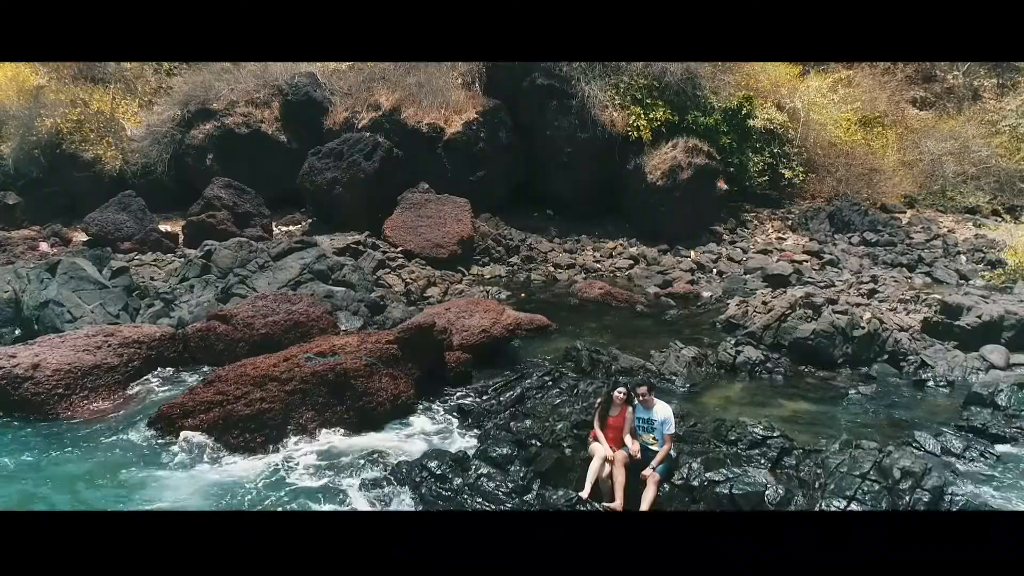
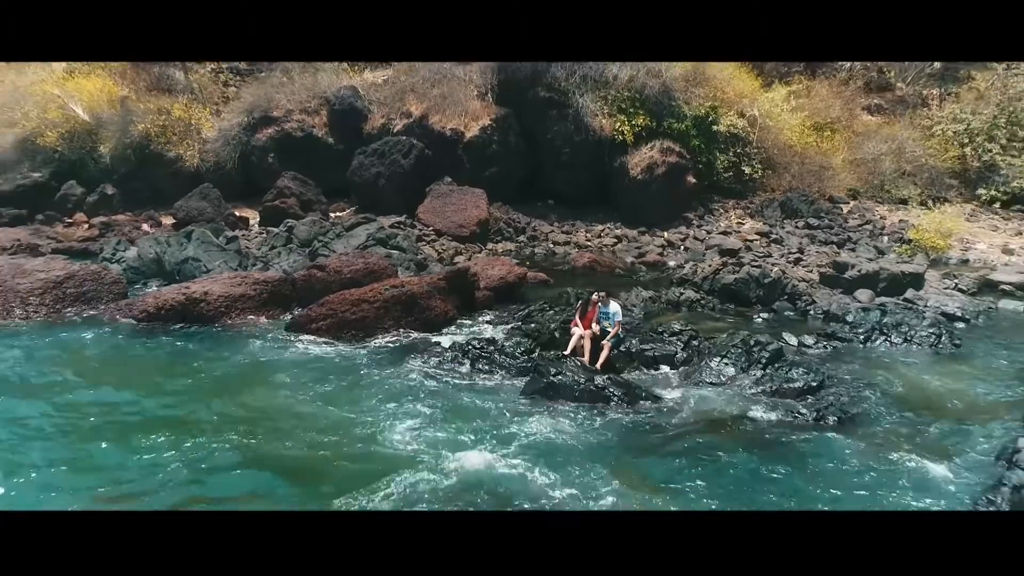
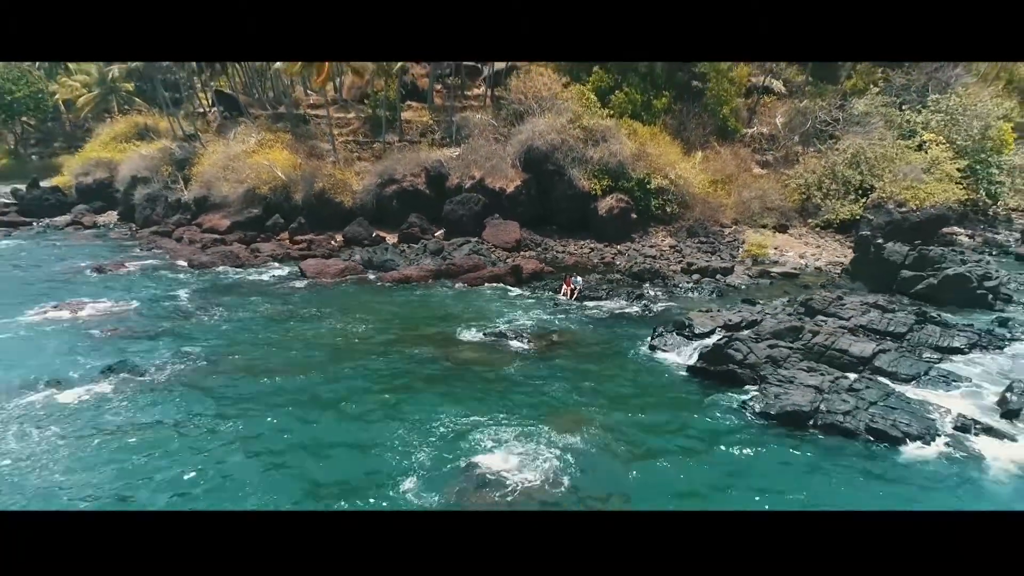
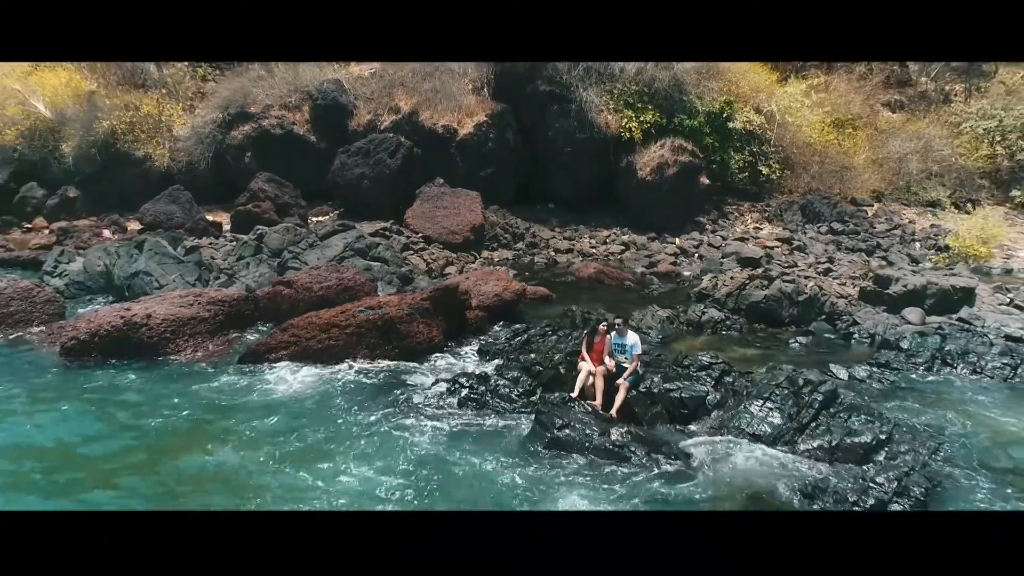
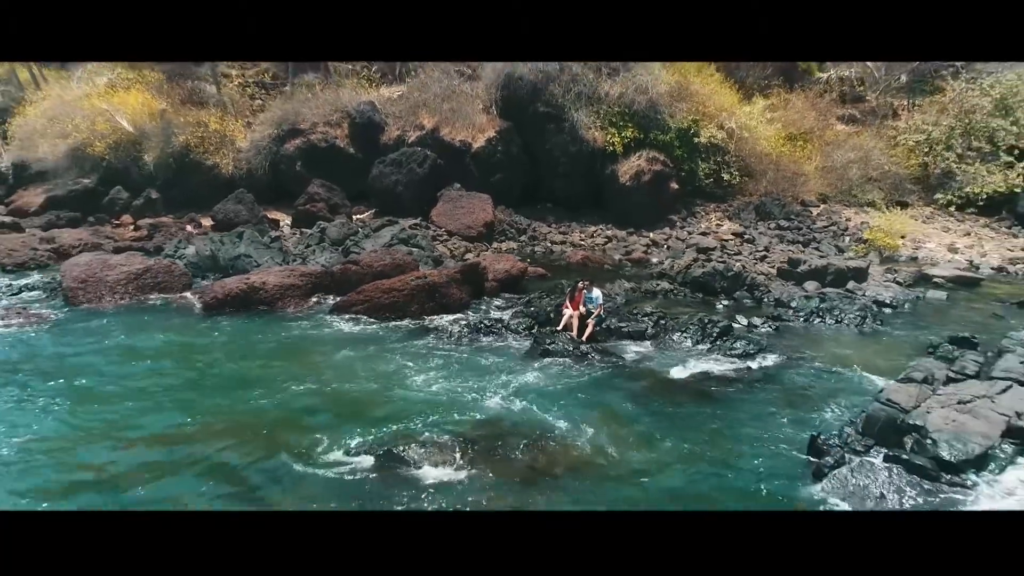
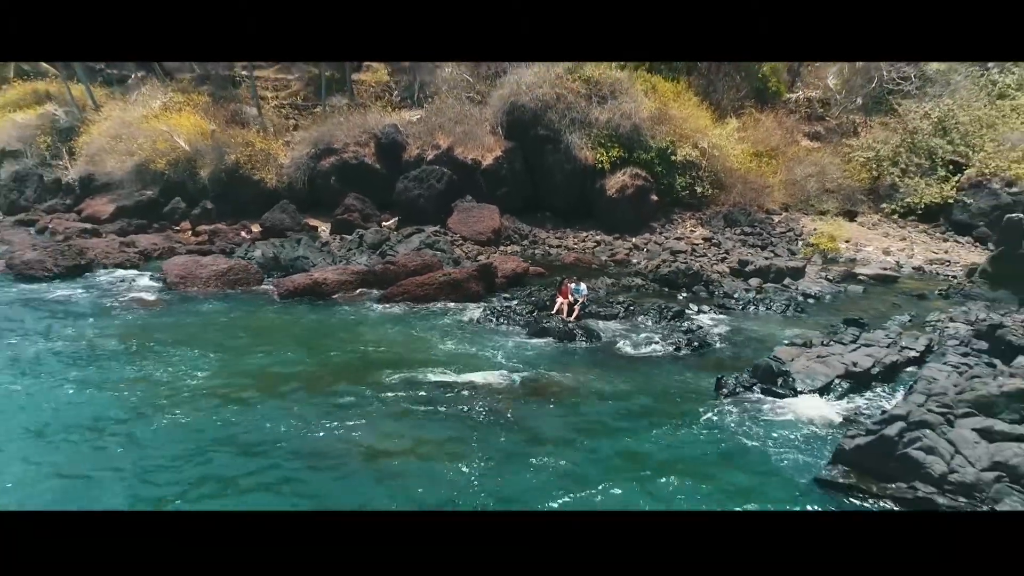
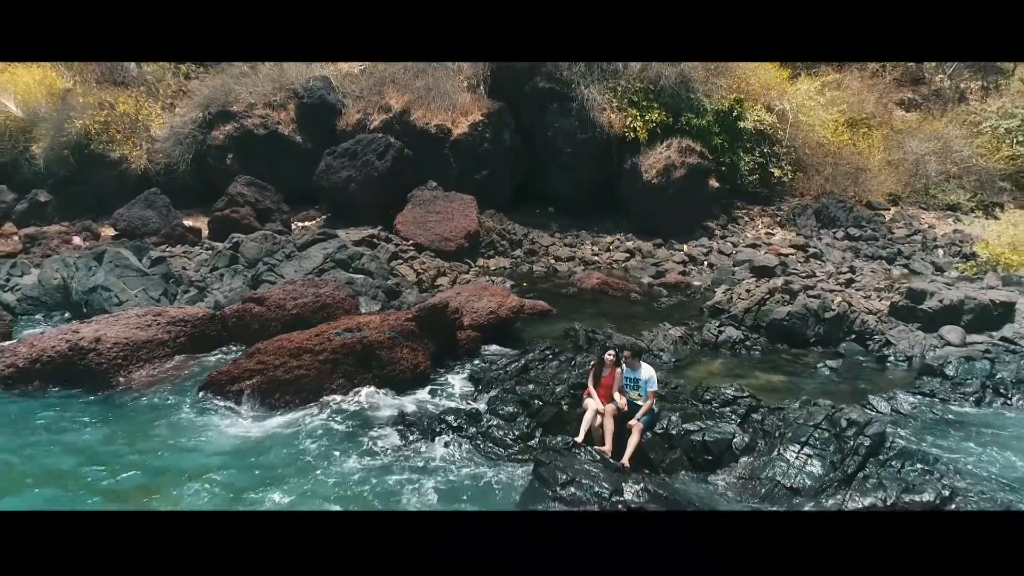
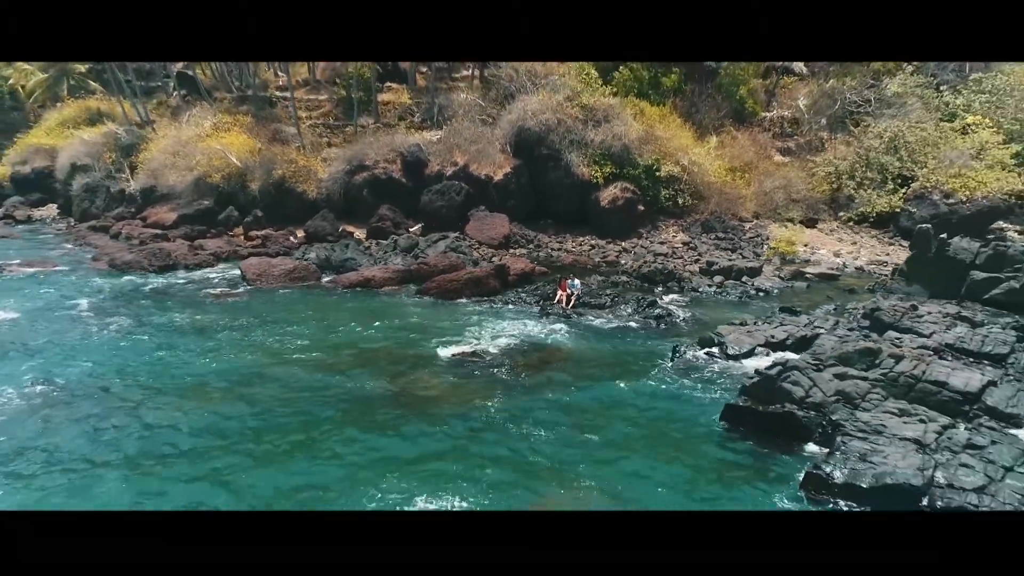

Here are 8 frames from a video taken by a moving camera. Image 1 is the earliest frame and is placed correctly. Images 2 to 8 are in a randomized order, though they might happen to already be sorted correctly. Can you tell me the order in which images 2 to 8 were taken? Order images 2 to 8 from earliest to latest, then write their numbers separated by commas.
7, 4, 2, 5, 6, 8, 3
